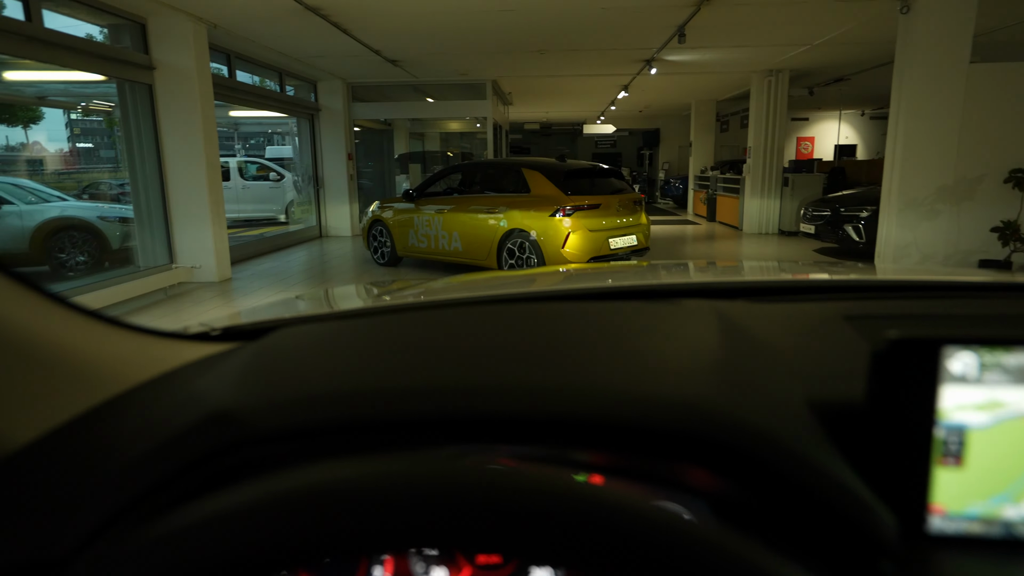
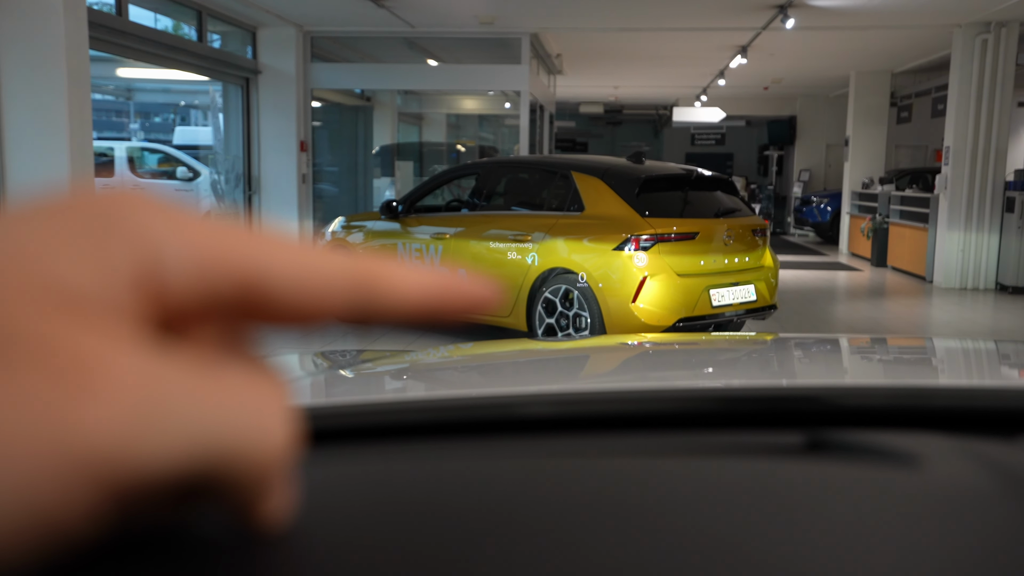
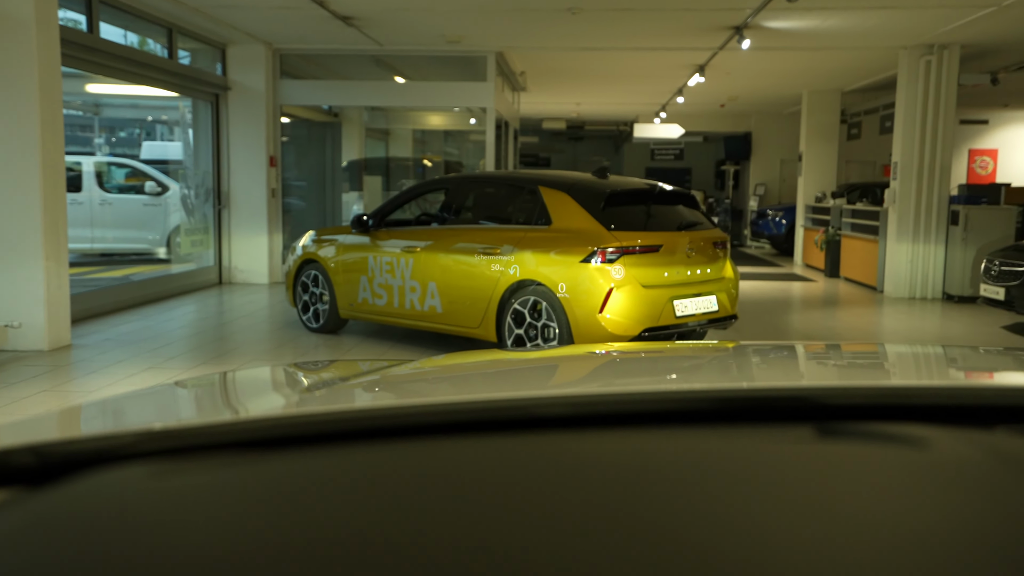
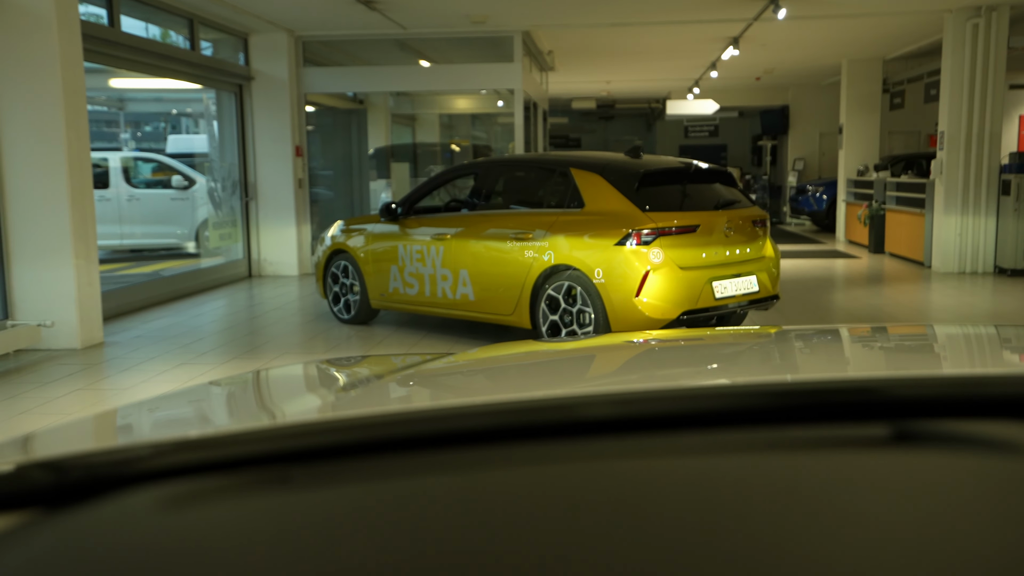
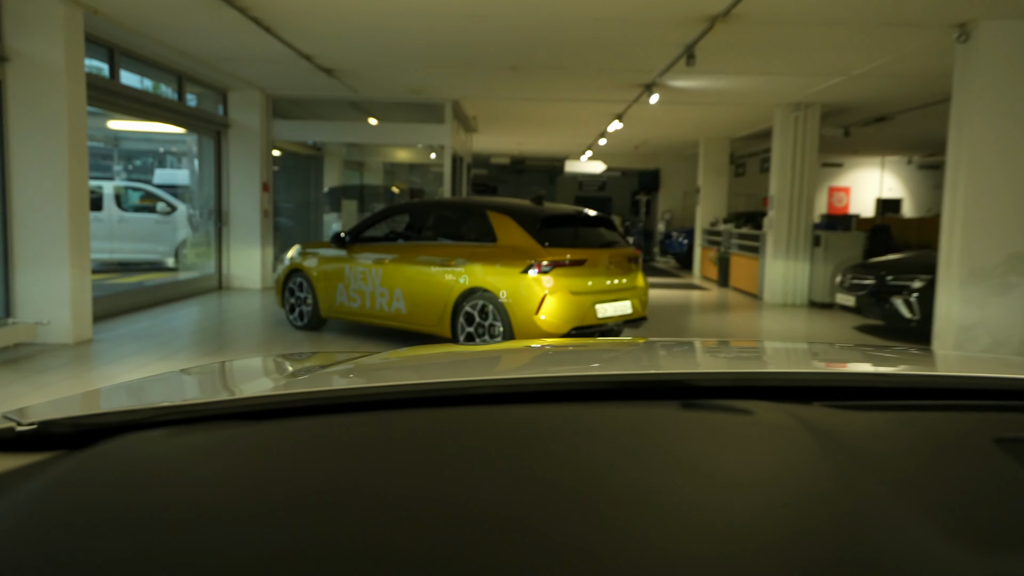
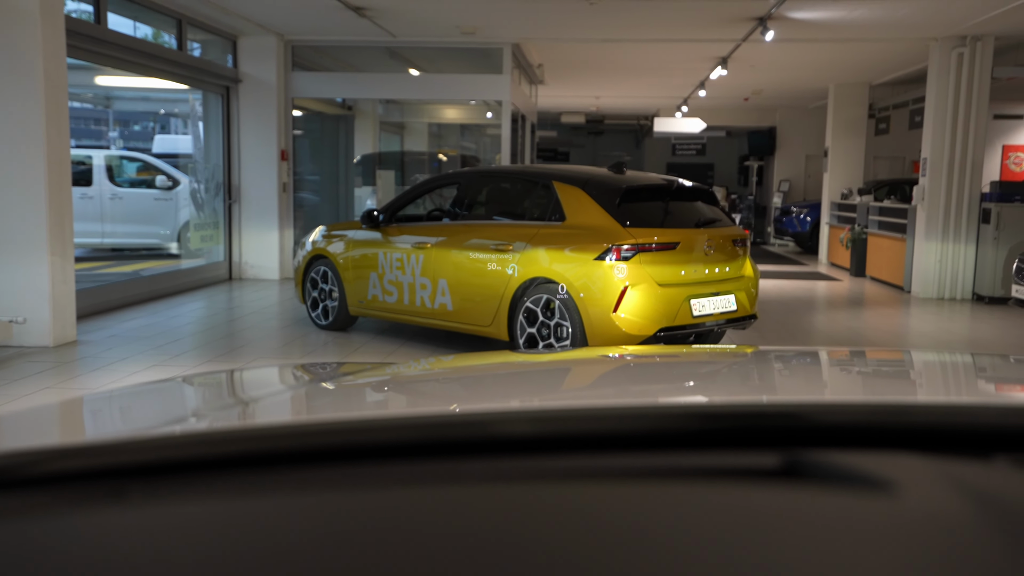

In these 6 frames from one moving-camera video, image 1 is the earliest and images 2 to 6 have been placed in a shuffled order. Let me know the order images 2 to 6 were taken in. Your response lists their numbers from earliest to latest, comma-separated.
5, 3, 4, 6, 2
